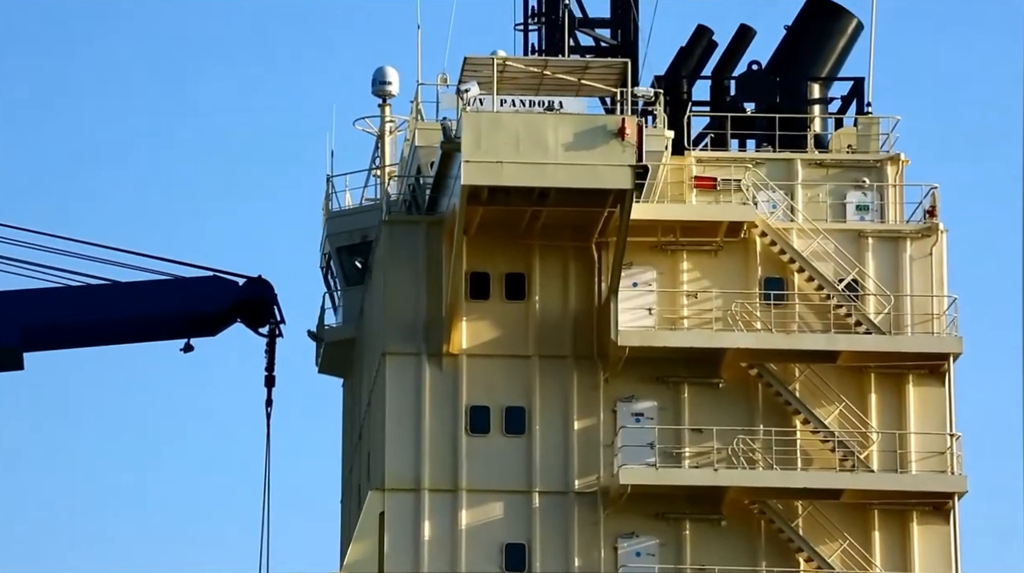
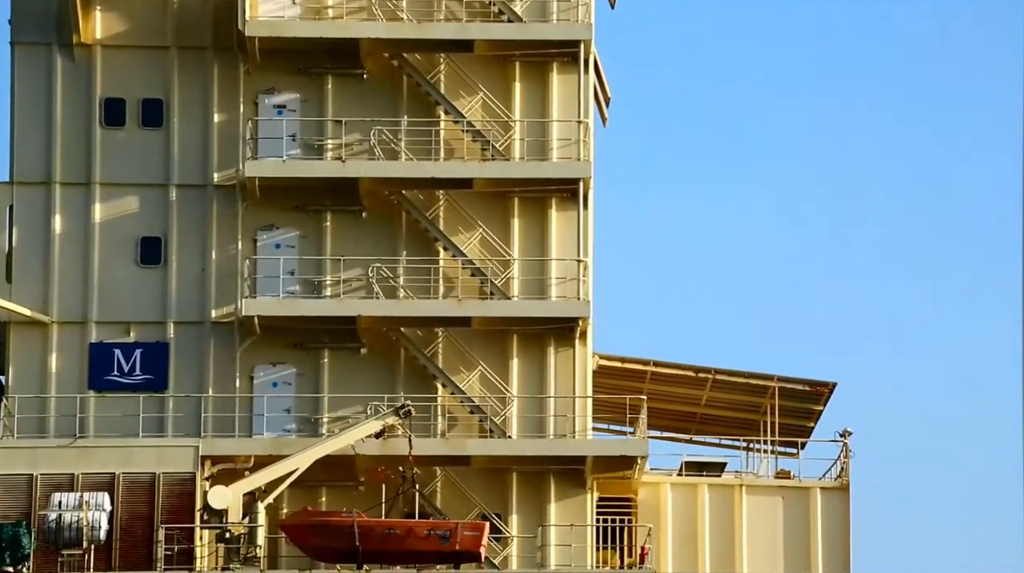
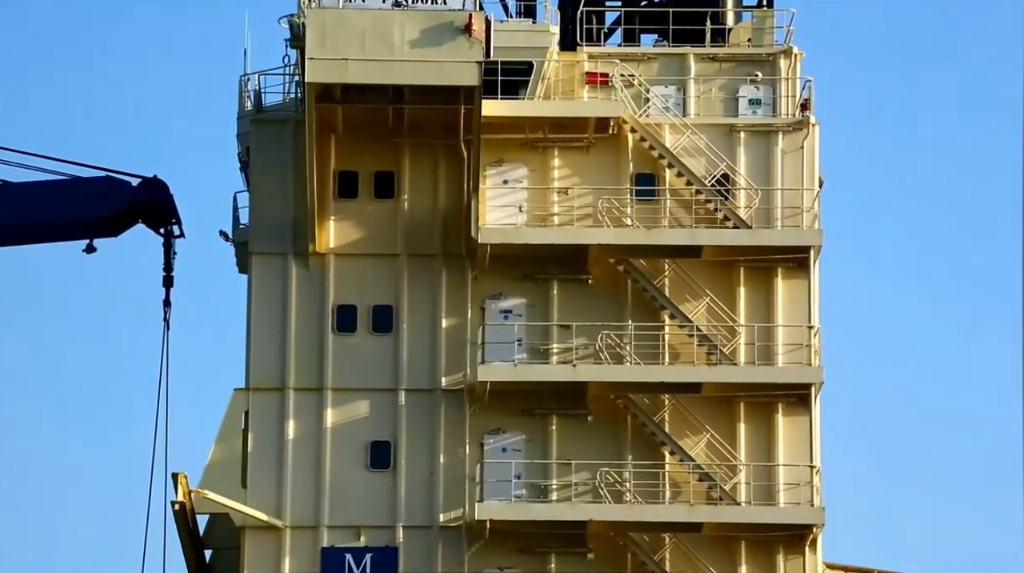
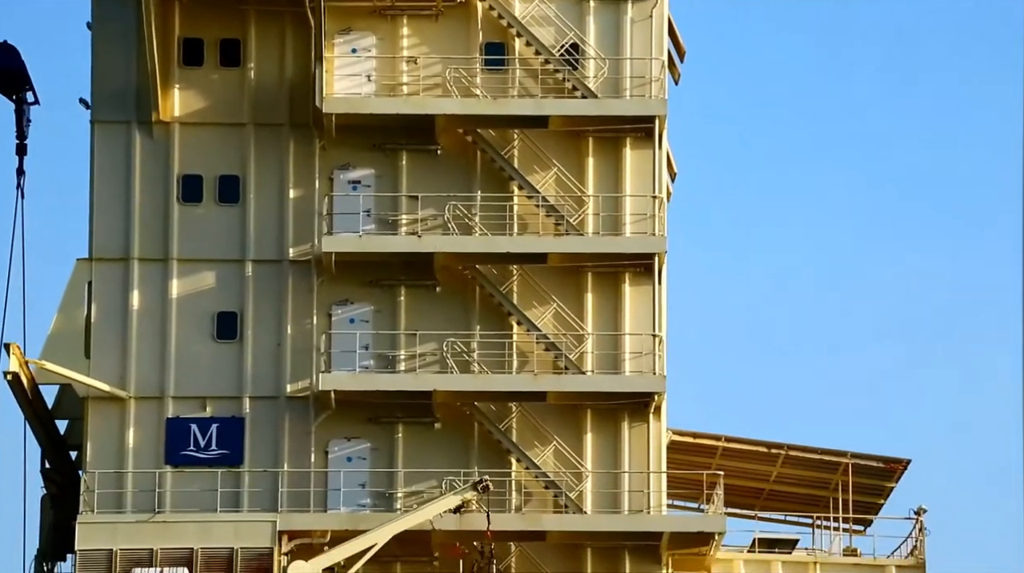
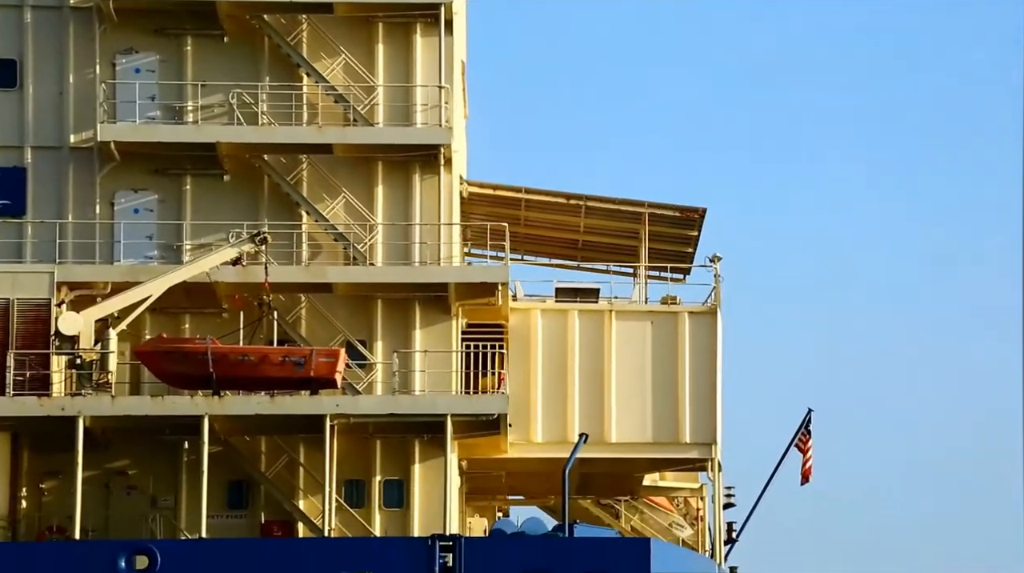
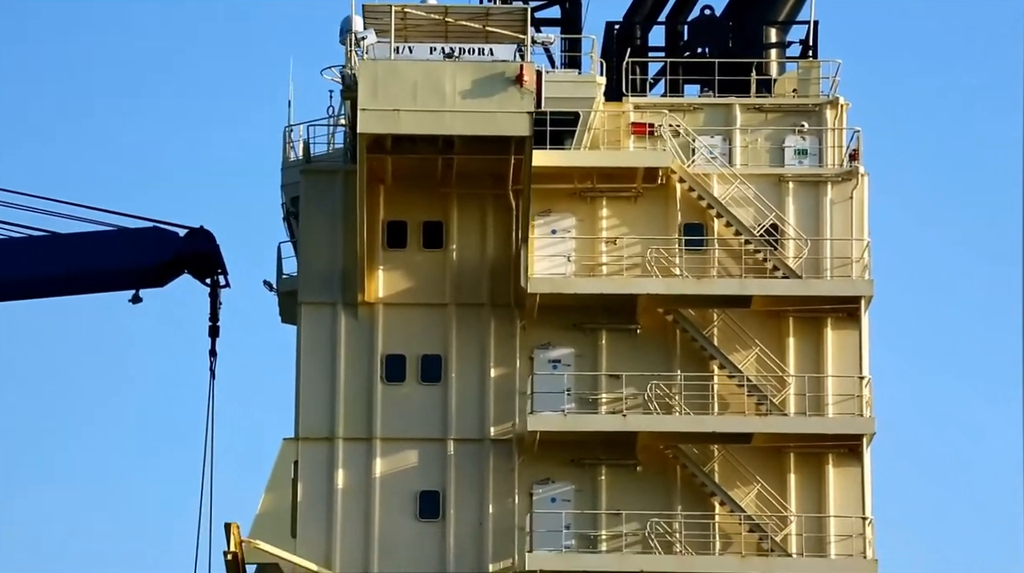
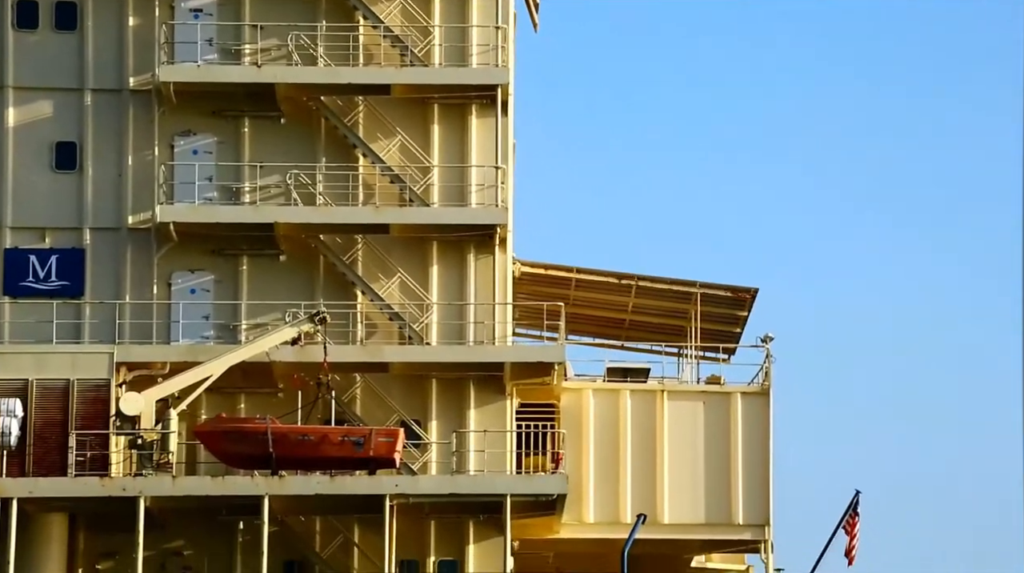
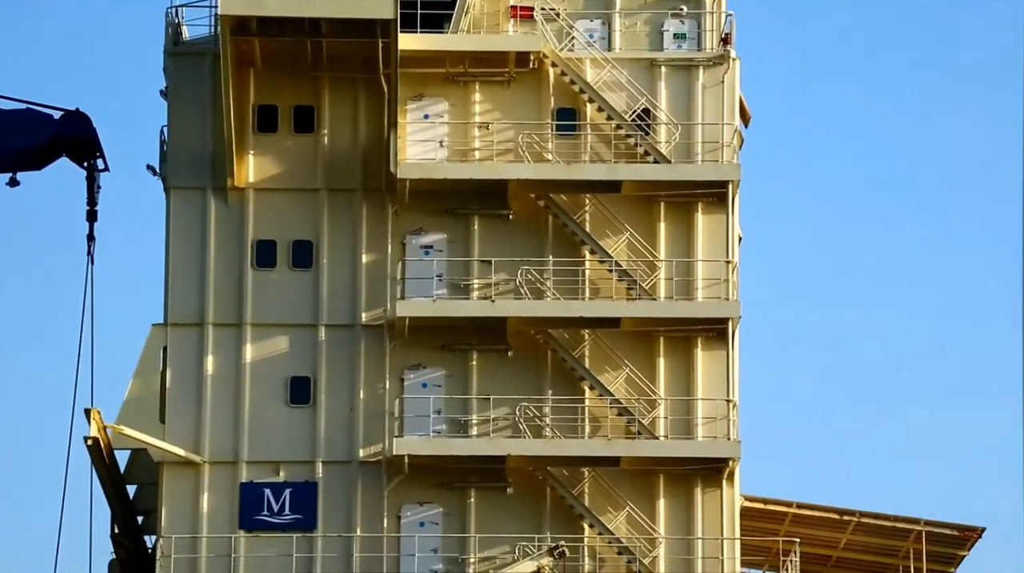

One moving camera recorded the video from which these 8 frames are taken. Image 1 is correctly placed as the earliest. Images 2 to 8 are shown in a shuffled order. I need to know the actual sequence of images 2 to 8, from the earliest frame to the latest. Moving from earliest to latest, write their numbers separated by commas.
6, 3, 8, 4, 2, 7, 5
